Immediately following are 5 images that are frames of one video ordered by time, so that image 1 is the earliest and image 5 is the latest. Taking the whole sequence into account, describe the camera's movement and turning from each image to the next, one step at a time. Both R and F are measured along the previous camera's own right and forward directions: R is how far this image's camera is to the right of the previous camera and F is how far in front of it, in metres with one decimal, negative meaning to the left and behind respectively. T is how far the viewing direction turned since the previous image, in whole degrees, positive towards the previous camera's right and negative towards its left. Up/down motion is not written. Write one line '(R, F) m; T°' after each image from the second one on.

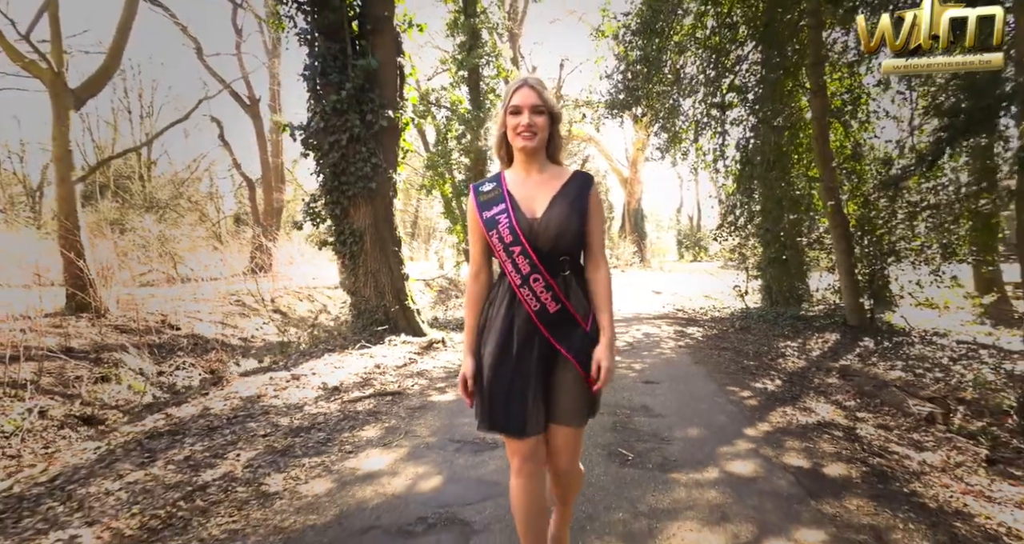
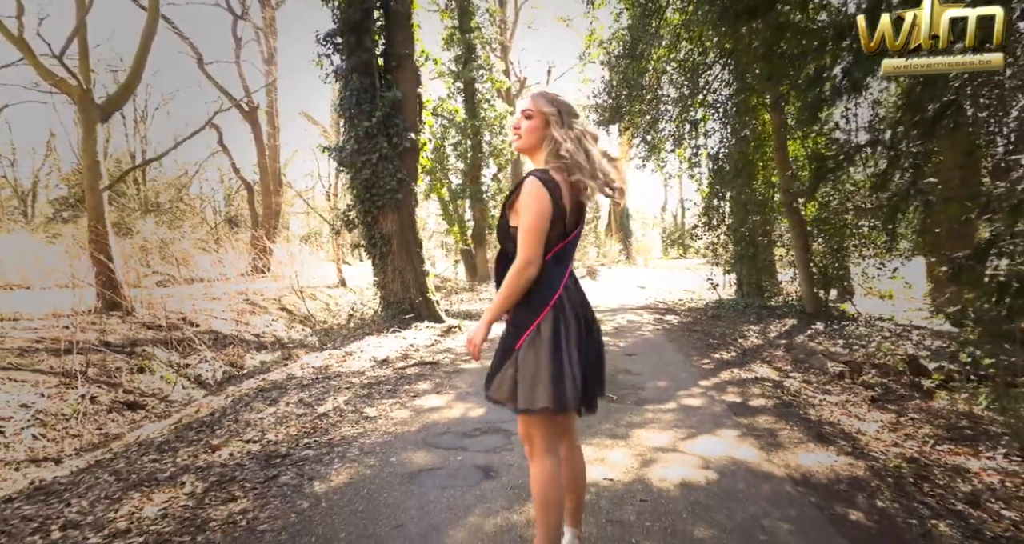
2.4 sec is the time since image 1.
(-0.2, -1.2) m; +1°
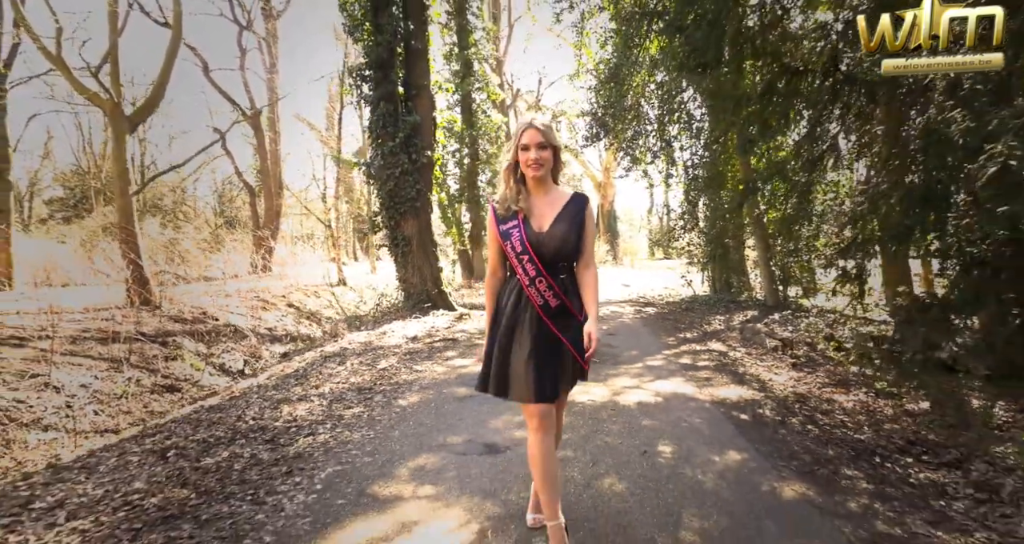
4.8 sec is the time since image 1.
(-0.2, -1.4) m; +1°
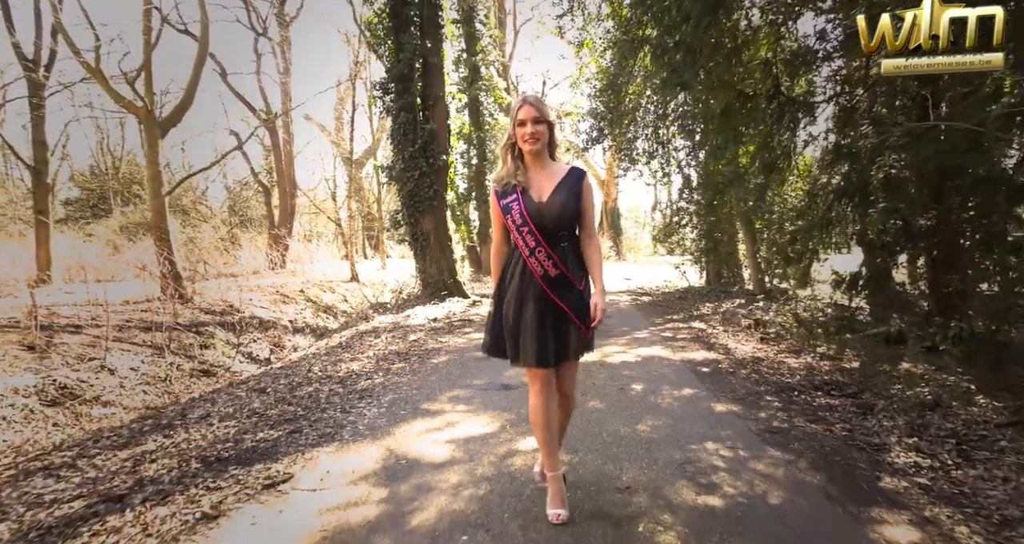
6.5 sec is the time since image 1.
(0.0, -1.0) m; -1°
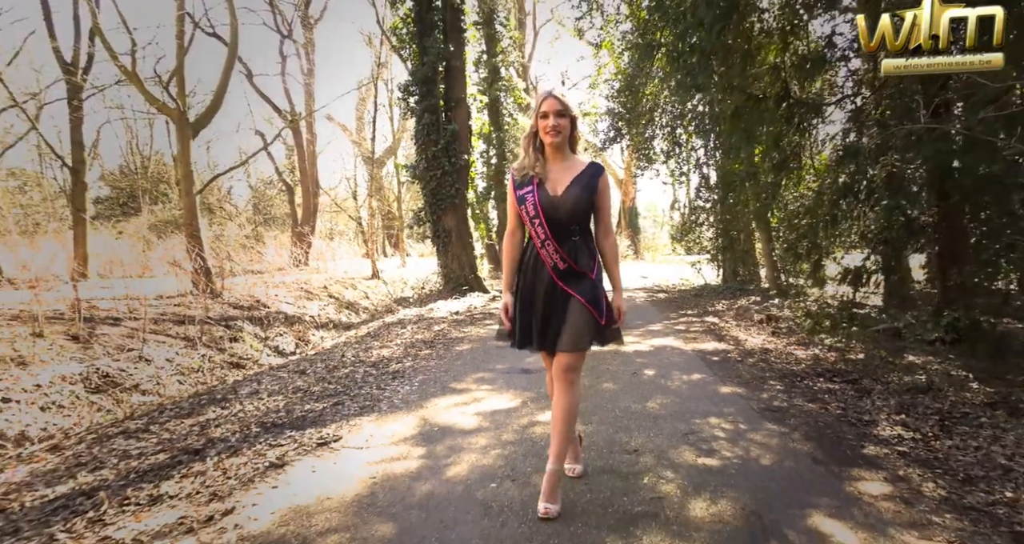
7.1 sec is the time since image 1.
(0.0, -0.3) m; -2°
